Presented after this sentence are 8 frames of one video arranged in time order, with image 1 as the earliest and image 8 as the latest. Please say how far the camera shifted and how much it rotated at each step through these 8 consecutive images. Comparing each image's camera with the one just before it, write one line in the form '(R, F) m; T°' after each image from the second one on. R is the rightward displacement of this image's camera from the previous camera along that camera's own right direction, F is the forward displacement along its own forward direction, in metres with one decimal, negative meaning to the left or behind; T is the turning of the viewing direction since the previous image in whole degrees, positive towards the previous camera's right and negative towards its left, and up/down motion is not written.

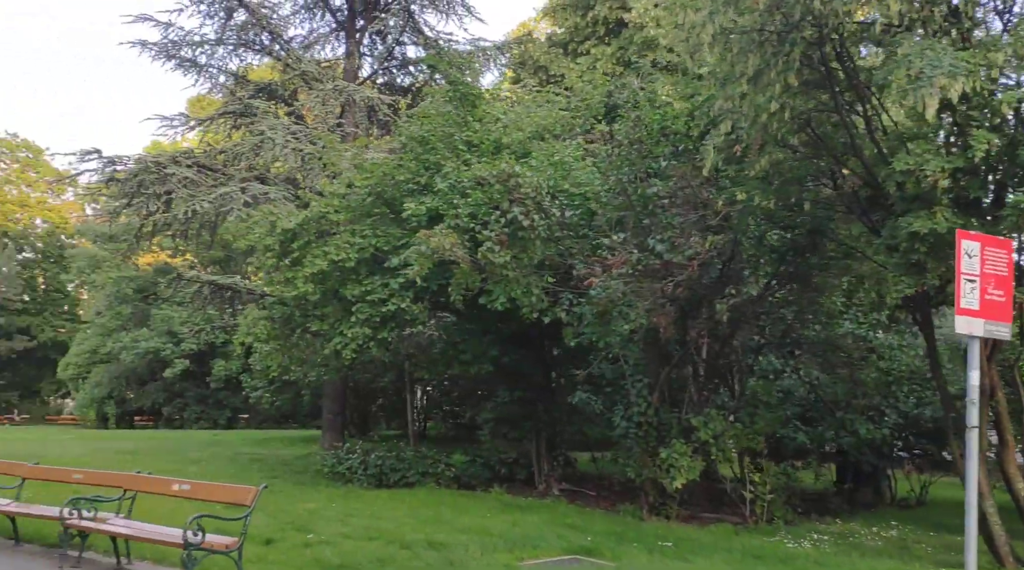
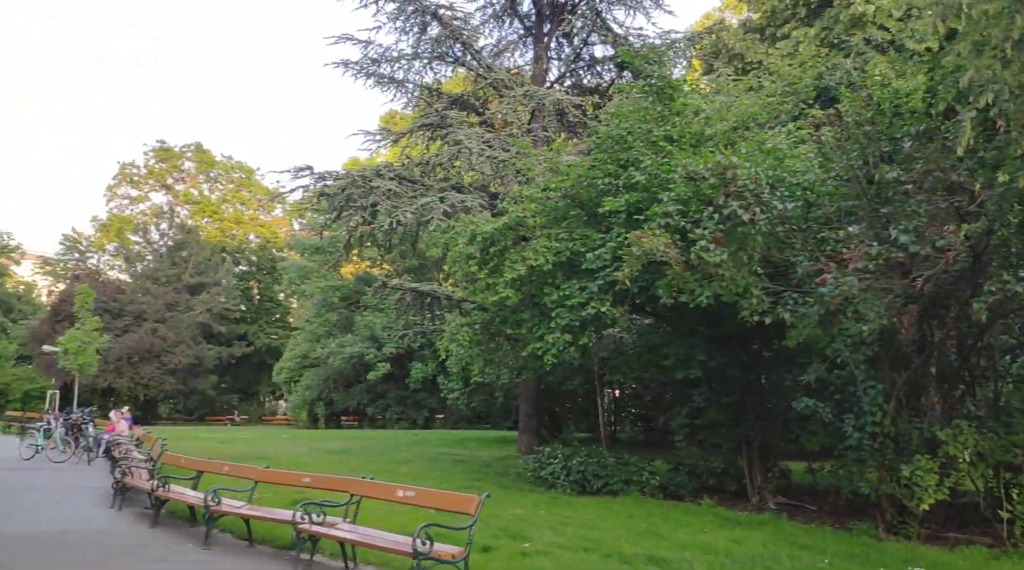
(-0.3, +0.3) m; -12°
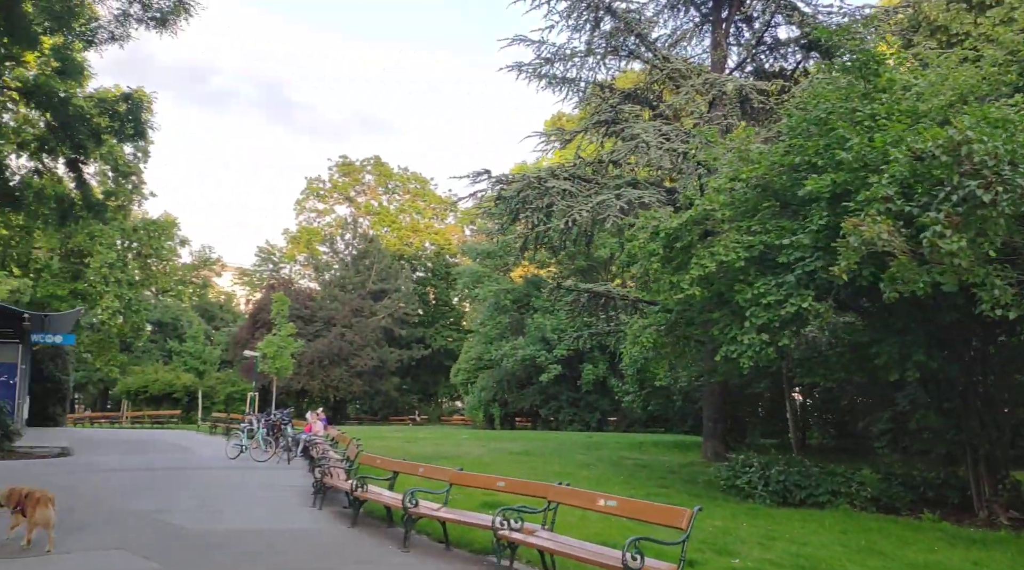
(-0.2, +0.3) m; -11°
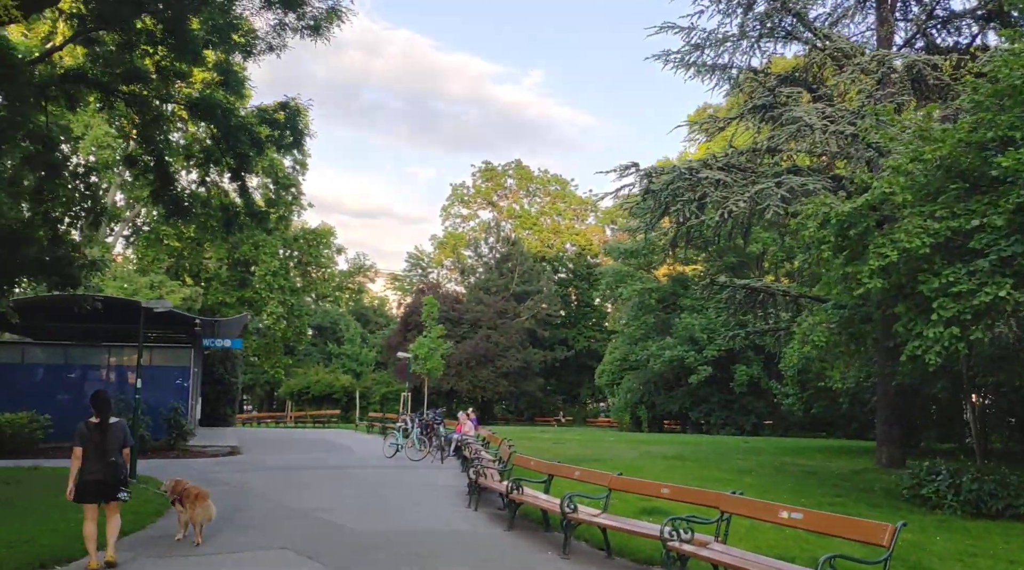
(-0.2, +0.4) m; -9°
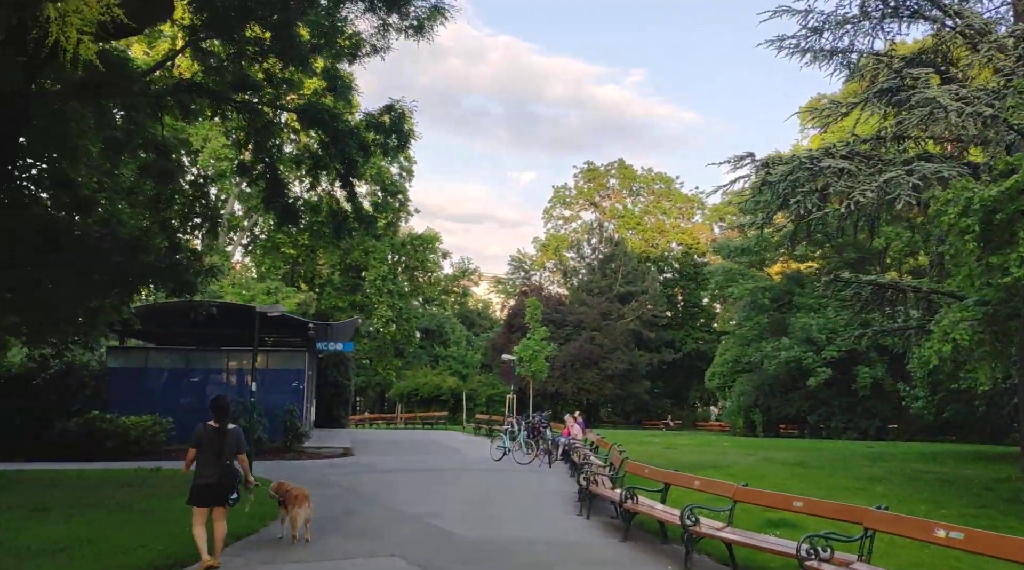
(-0.1, +0.4) m; -7°
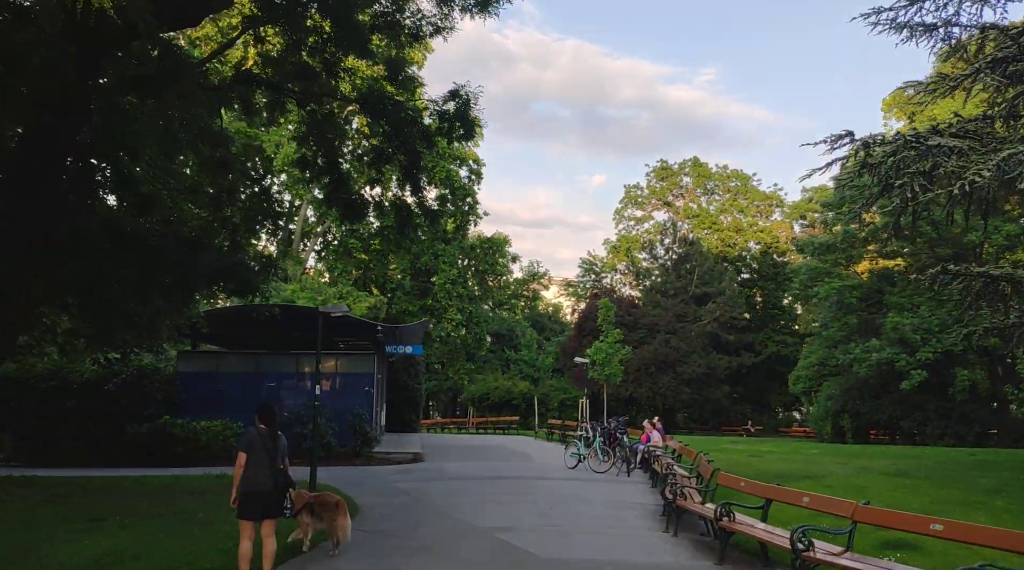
(-0.1, +0.9) m; -5°
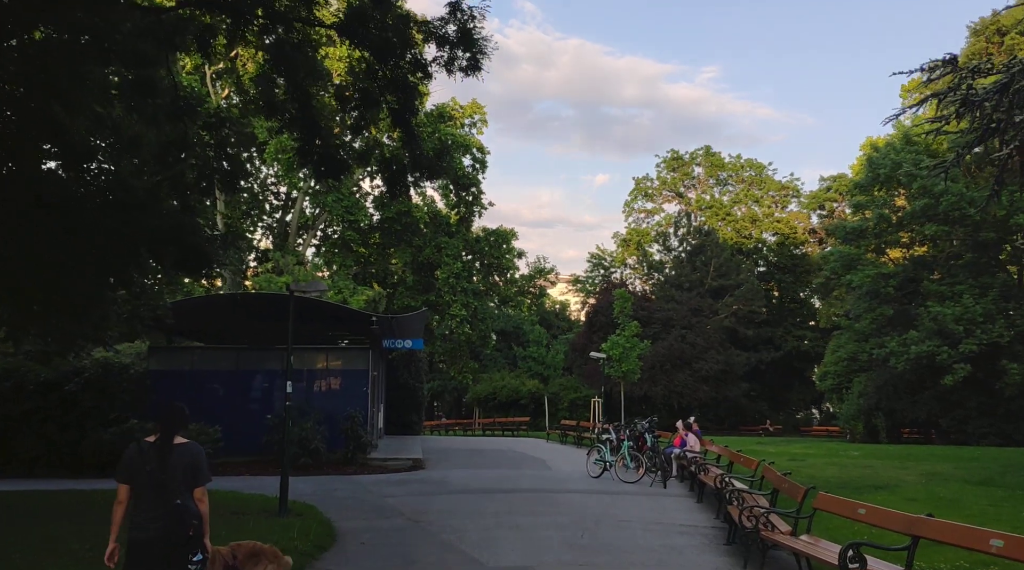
(-0.1, +2.4) m; 0°
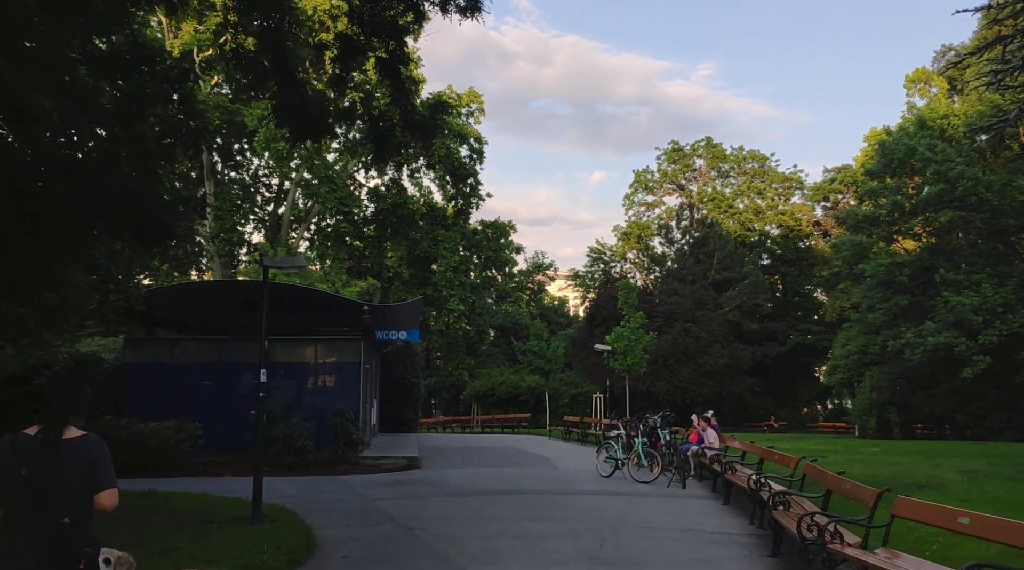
(-0.1, +1.3) m; 0°
